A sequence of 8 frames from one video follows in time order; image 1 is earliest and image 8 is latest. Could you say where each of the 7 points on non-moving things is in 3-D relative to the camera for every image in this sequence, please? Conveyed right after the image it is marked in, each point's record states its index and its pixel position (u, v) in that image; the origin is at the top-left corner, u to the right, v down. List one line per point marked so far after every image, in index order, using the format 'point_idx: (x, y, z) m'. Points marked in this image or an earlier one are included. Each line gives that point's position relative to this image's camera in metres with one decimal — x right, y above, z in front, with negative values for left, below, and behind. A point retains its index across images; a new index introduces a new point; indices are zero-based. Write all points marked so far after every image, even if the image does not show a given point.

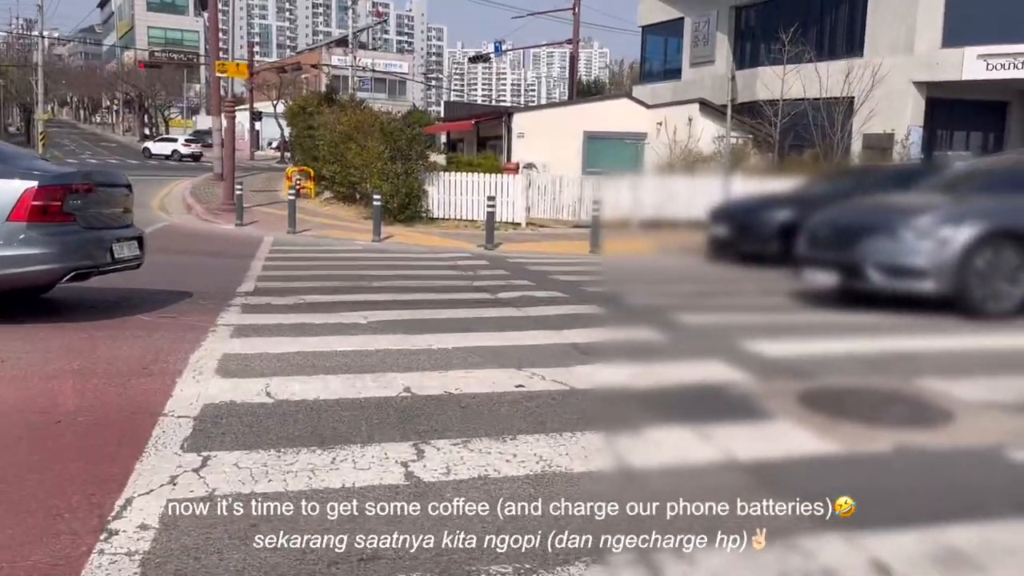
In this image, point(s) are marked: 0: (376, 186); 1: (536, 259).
0: (-3.1, +2.3, +19.2) m
1: (+0.4, +0.4, +13.9) m
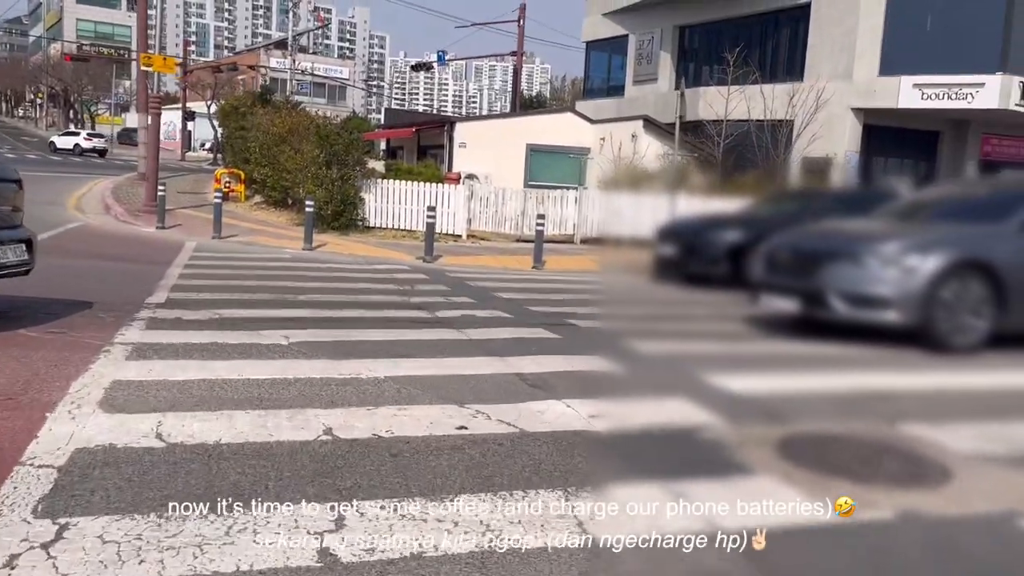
0: (-4.4, +2.1, +18.3) m
1: (-0.6, +0.2, +13.2) m
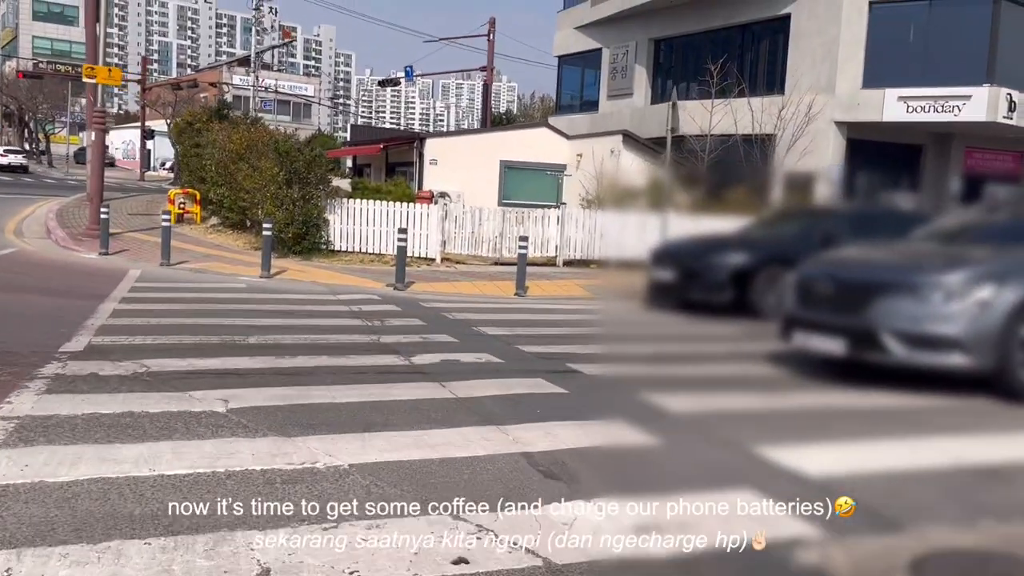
0: (-4.9, +1.5, +16.9) m
1: (-0.9, -0.3, +12.0) m
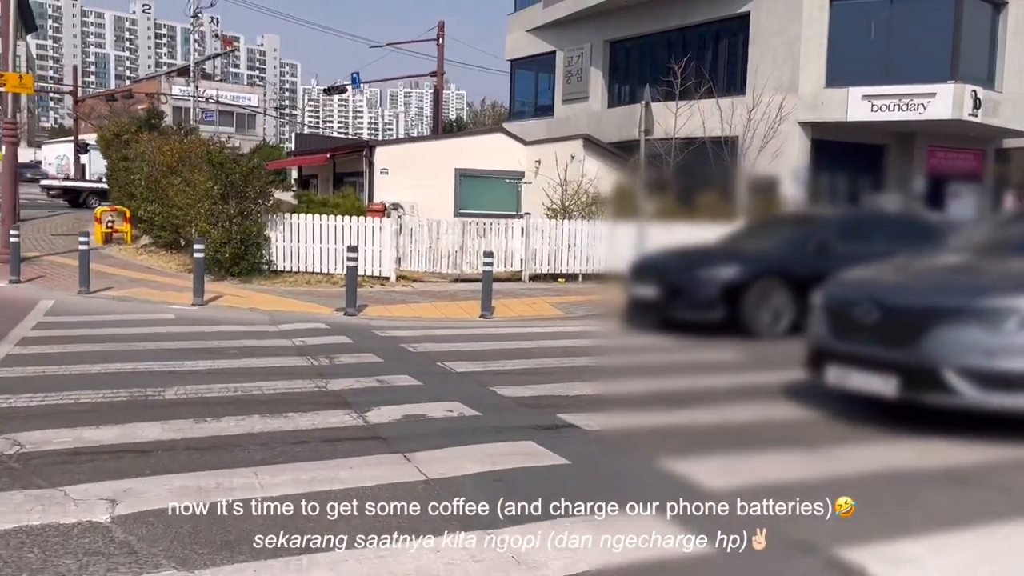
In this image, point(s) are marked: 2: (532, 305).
0: (-5.6, +1.0, +15.4) m
1: (-1.3, -0.6, +10.6) m
2: (+0.3, -0.3, +12.7) m
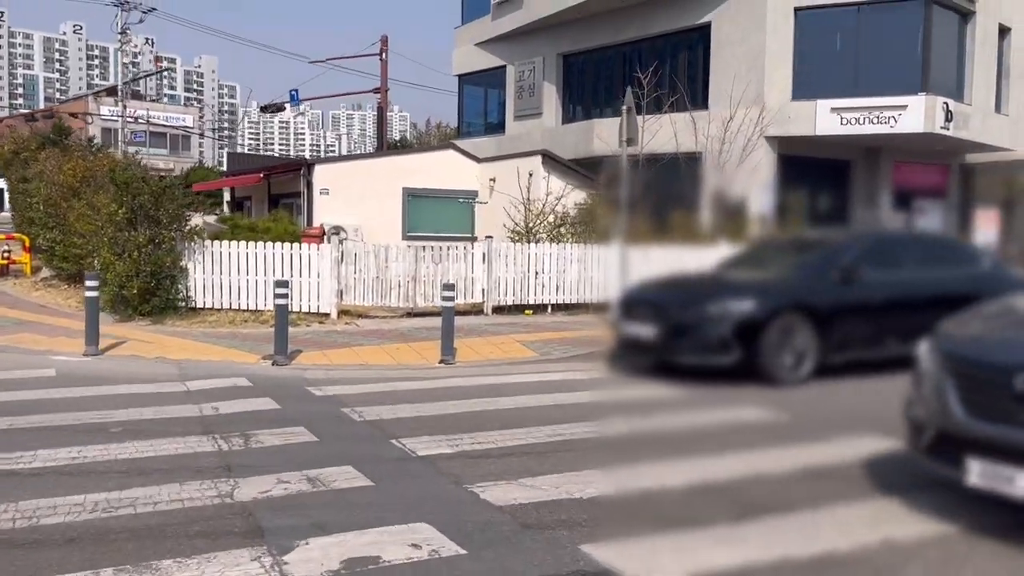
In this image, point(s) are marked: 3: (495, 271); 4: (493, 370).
0: (-6.2, +0.4, +13.1) m
1: (-1.6, -1.0, +8.6) m
2: (-0.2, -0.7, +10.8) m
3: (-0.2, +0.3, +15.4) m
4: (-0.2, -0.9, +9.7) m
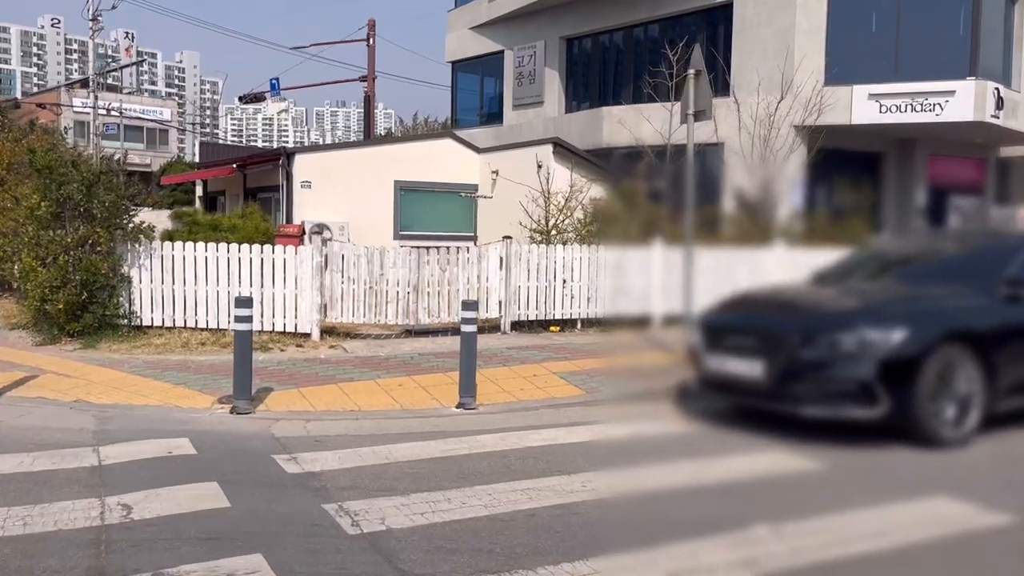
0: (-5.9, +0.2, +10.5) m
1: (-1.2, -1.2, +6.1) m
2: (+0.2, -0.9, +8.3) m
3: (0.0, +0.2, +12.9) m
4: (+0.1, -1.1, +7.2) m
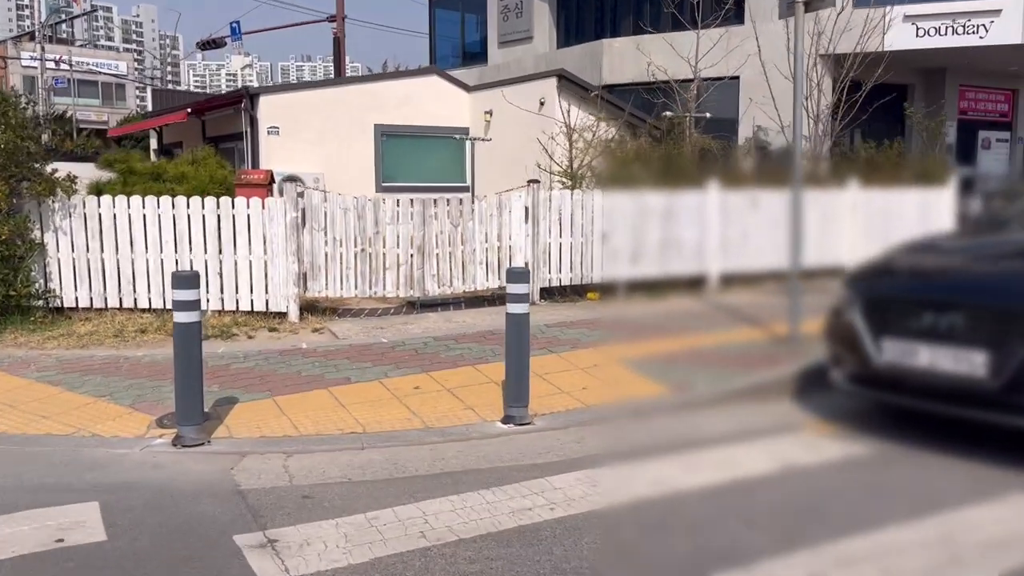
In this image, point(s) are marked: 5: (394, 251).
0: (-5.6, +0.5, +8.0) m
1: (-0.7, -1.0, +3.8) m
2: (+0.6, -0.6, +6.0) m
3: (+0.3, +0.7, +10.6) m
4: (+0.6, -0.9, +5.0) m
5: (-1.5, +0.5, +9.9) m
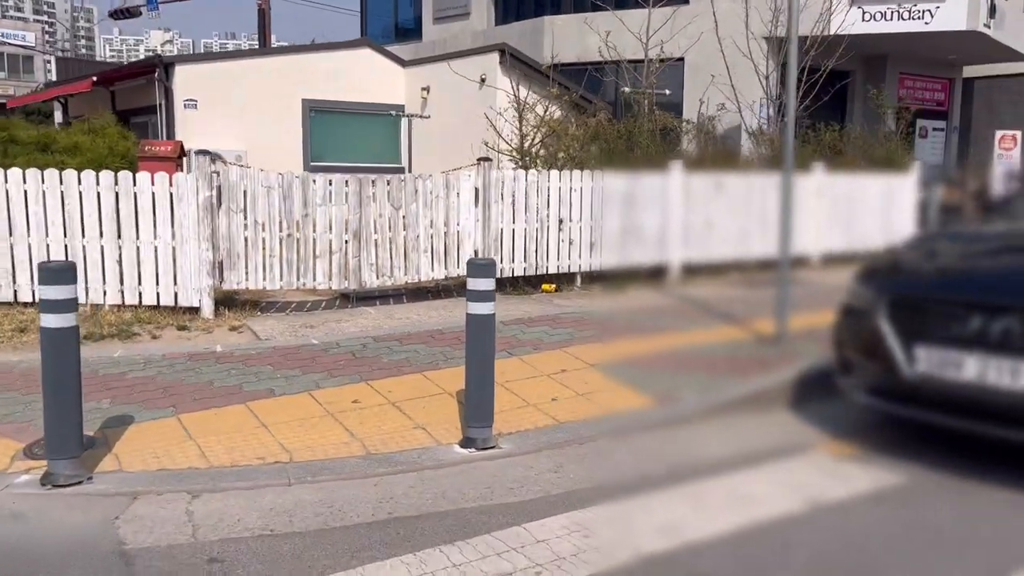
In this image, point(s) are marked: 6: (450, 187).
0: (-6.0, +0.6, +6.7) m
1: (-0.8, -1.0, +2.9) m
2: (+0.3, -0.6, +5.2) m
3: (-0.4, +0.8, +9.7) m
4: (+0.4, -0.8, +4.1) m
5: (-2.1, +0.6, +8.9) m
6: (-0.9, +1.1, +9.4) m
